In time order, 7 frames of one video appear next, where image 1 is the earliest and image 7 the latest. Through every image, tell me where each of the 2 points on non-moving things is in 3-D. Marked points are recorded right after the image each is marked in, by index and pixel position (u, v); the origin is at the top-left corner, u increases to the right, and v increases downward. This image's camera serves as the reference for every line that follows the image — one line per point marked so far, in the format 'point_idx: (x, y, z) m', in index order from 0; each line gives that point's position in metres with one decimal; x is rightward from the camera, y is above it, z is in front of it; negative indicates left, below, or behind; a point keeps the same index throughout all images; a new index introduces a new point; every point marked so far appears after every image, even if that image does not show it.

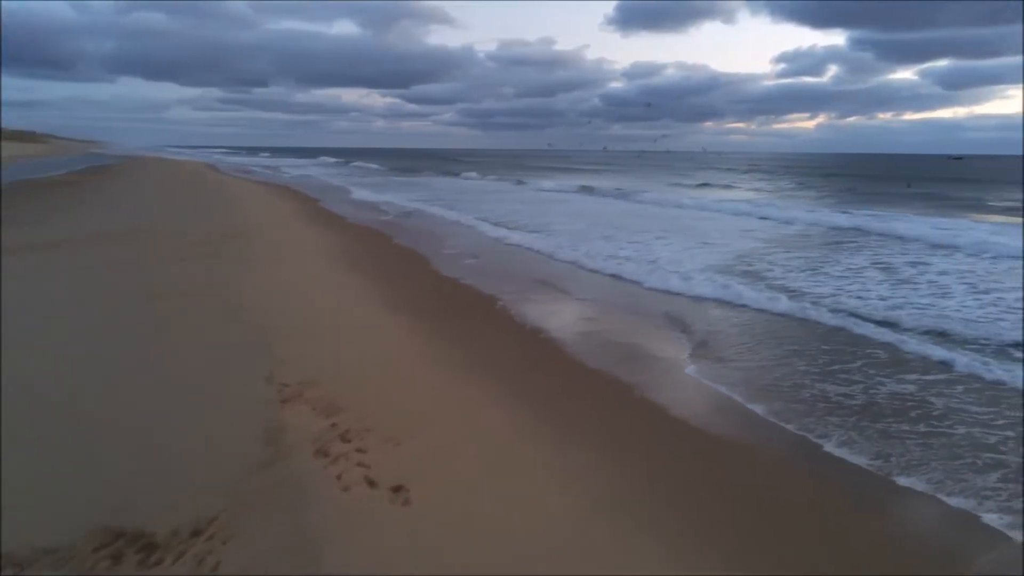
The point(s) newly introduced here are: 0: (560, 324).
0: (+0.5, -0.4, +7.6) m
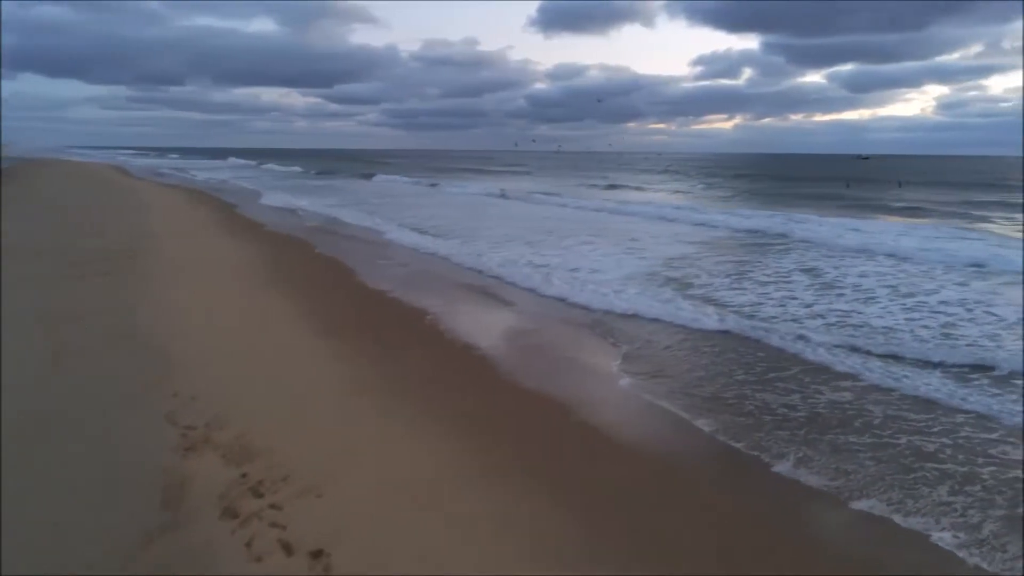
0: (-0.2, -0.5, +7.3) m
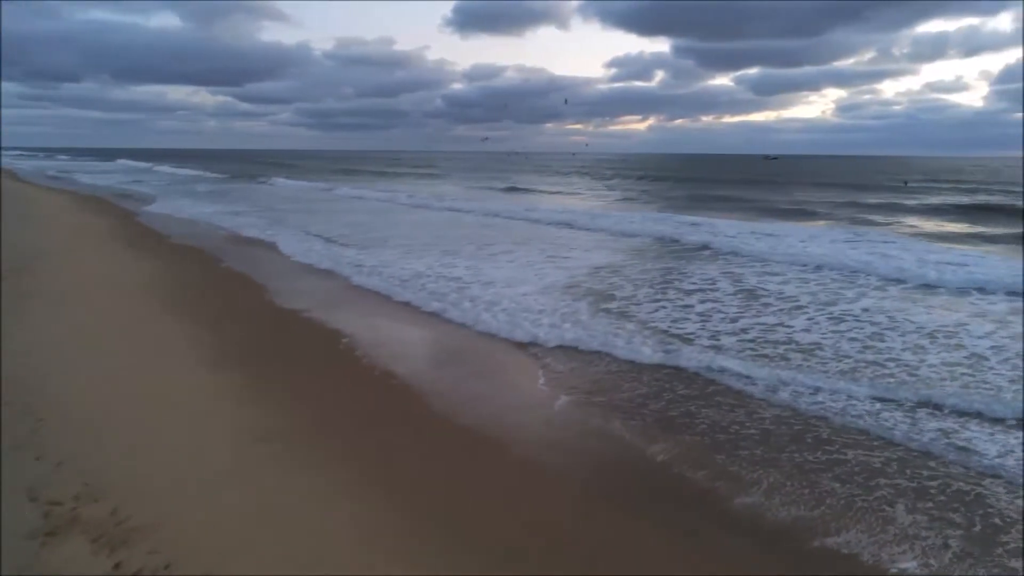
0: (-0.9, -0.7, +6.8) m
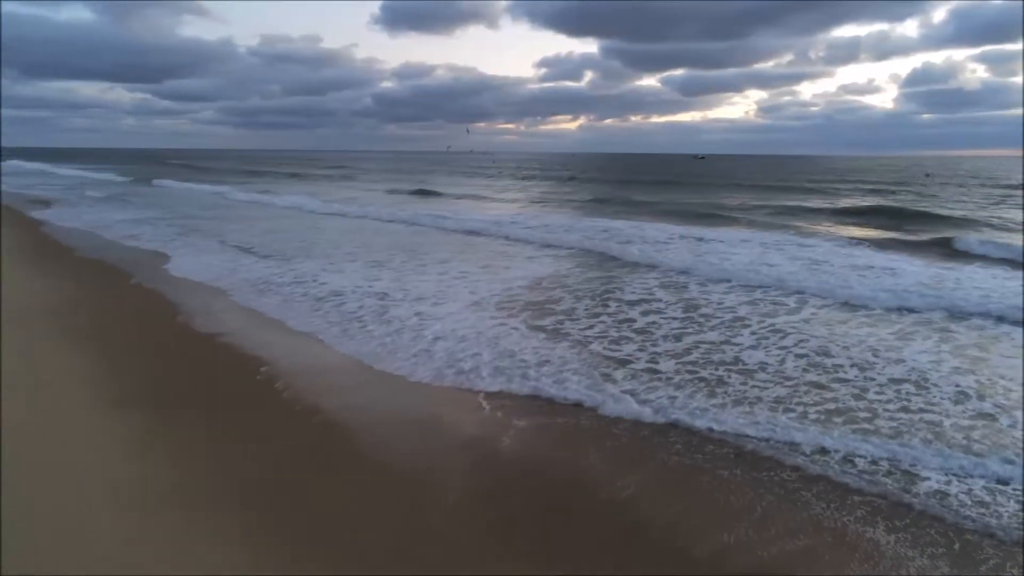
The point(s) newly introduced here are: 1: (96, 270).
0: (-1.4, -0.8, +6.2) m
1: (-6.1, +0.3, +11.0) m
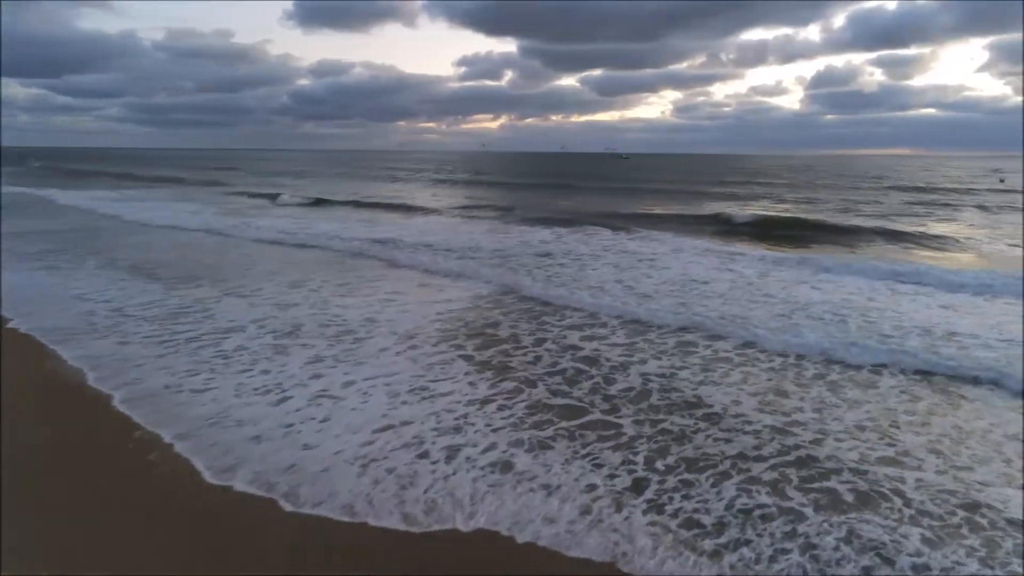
0: (-1.9, -1.1, +5.3) m
1: (-7.1, -0.1, +9.5) m
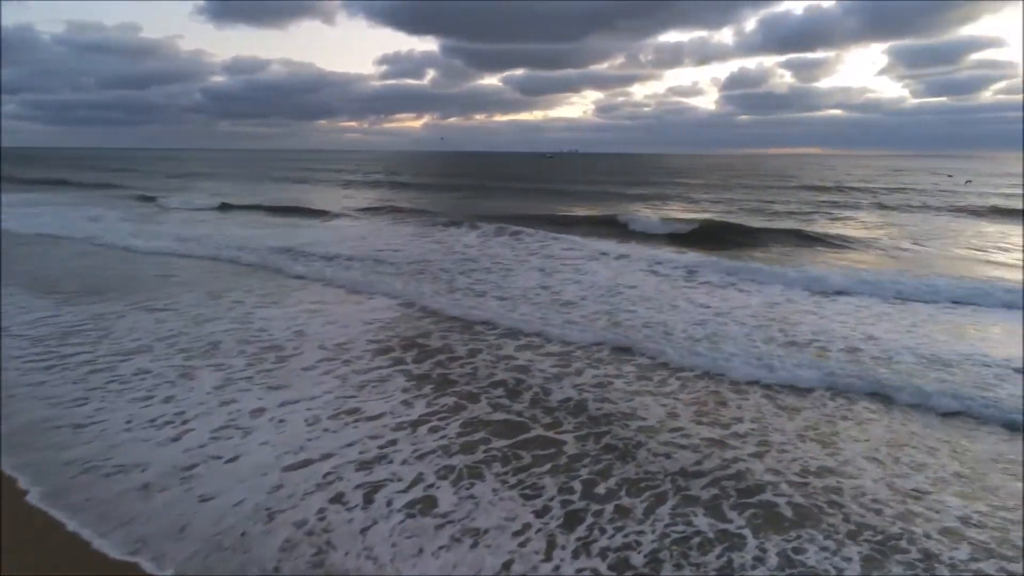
0: (-2.3, -1.3, +4.7) m
1: (-7.9, -0.3, +8.4) m
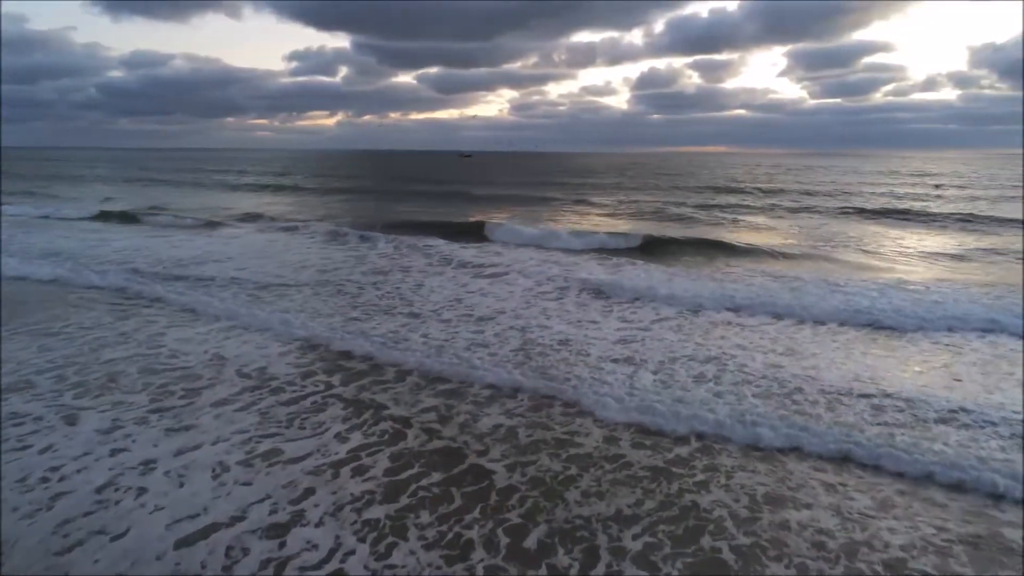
0: (-2.7, -1.6, +4.0) m
1: (-8.7, -0.7, +7.1) m
